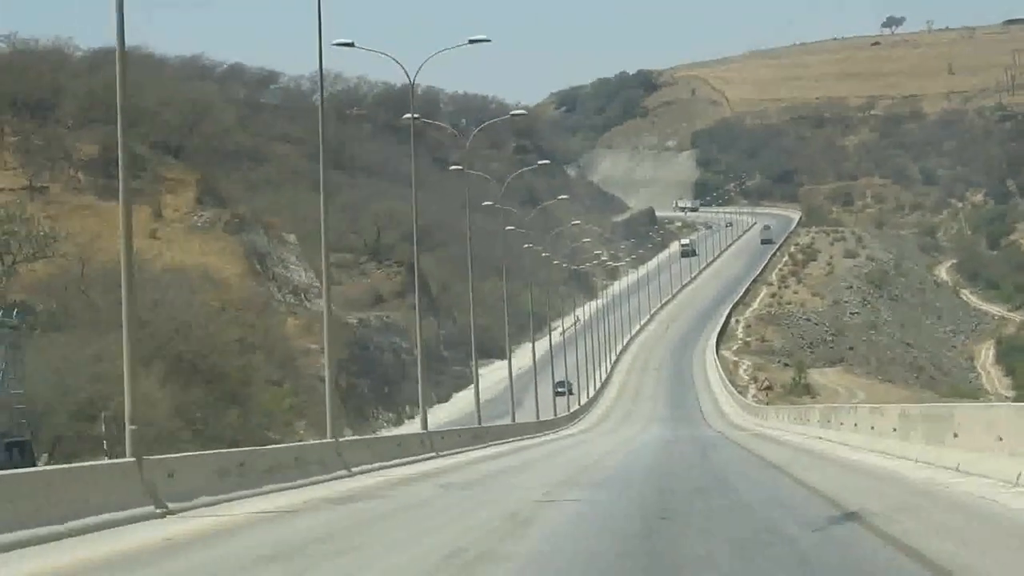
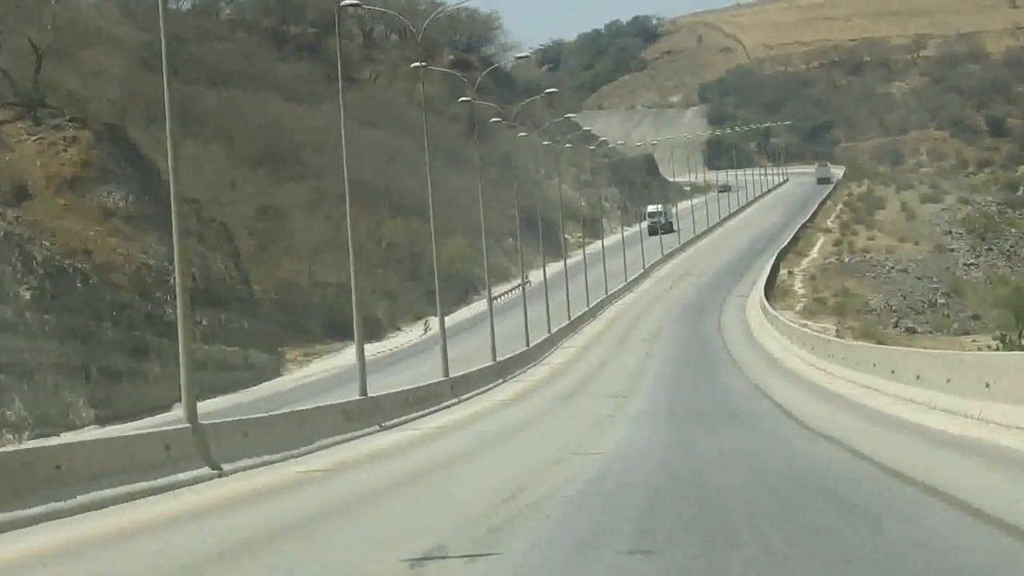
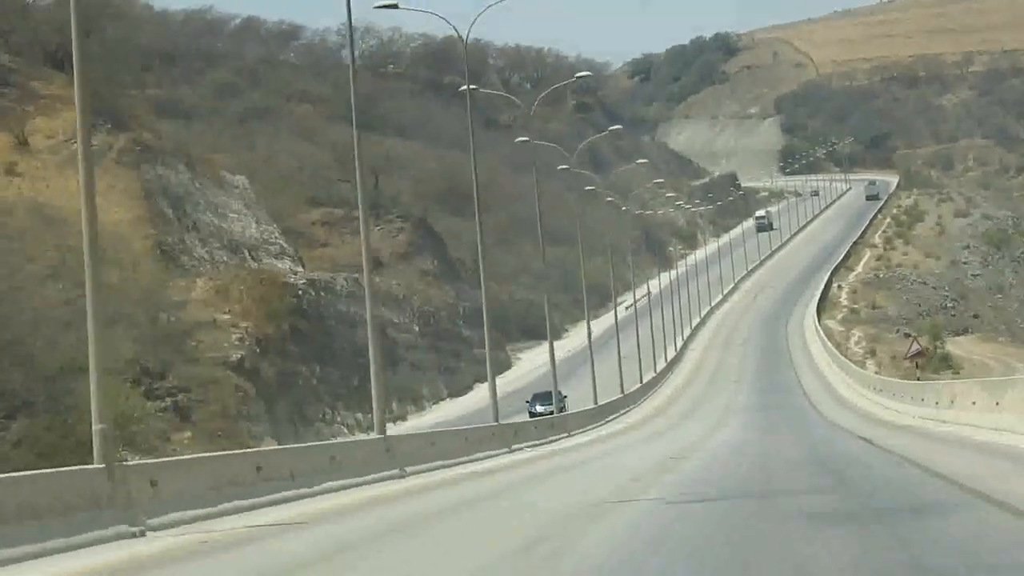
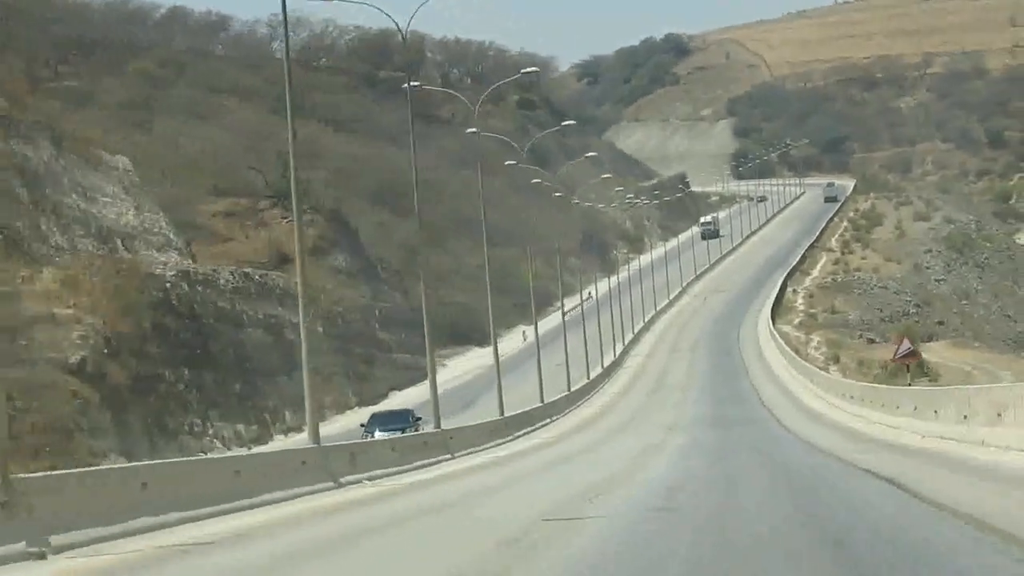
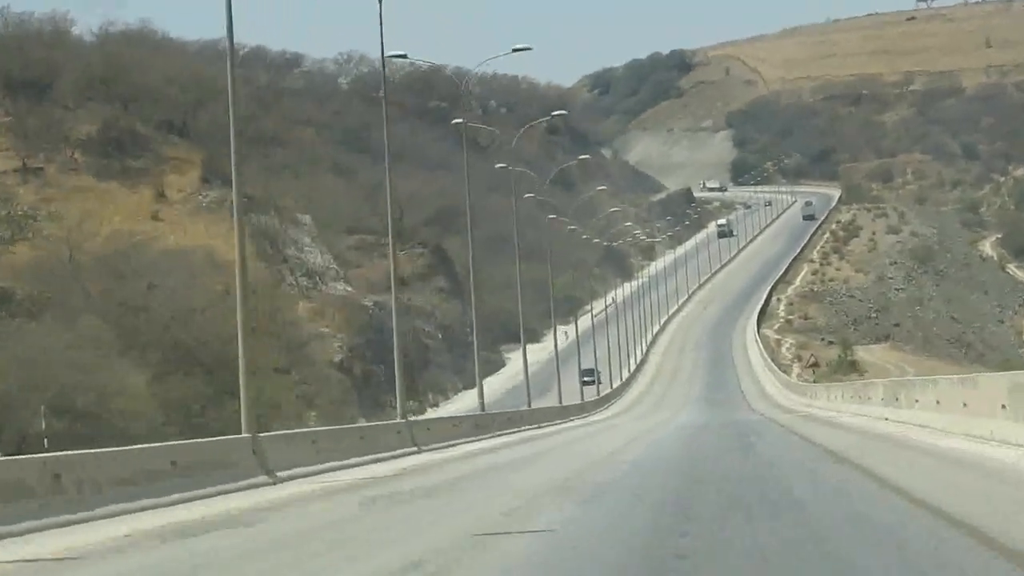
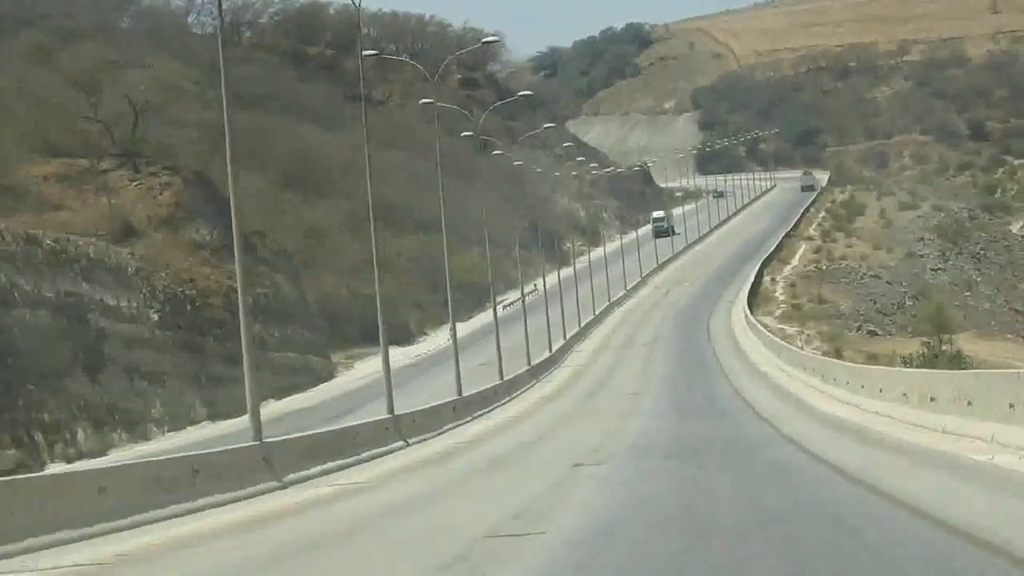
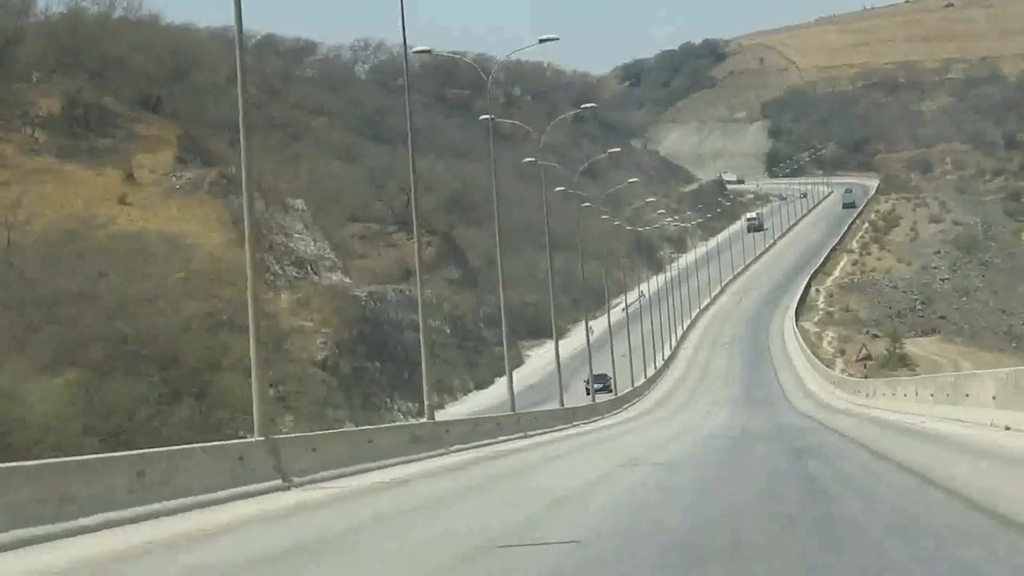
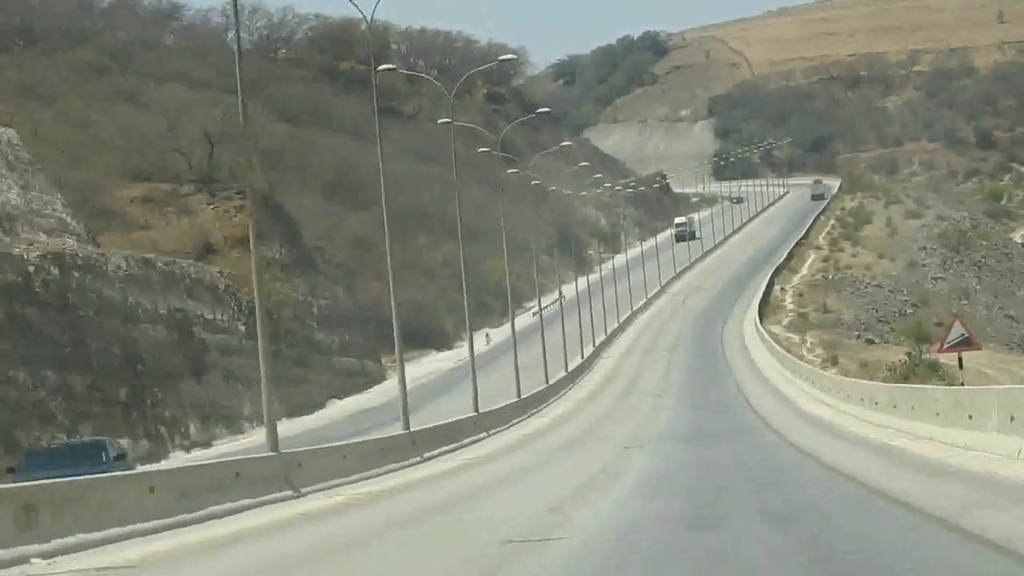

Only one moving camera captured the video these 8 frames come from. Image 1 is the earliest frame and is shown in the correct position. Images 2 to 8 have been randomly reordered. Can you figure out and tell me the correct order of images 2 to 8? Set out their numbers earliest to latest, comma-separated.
5, 7, 3, 4, 8, 6, 2
